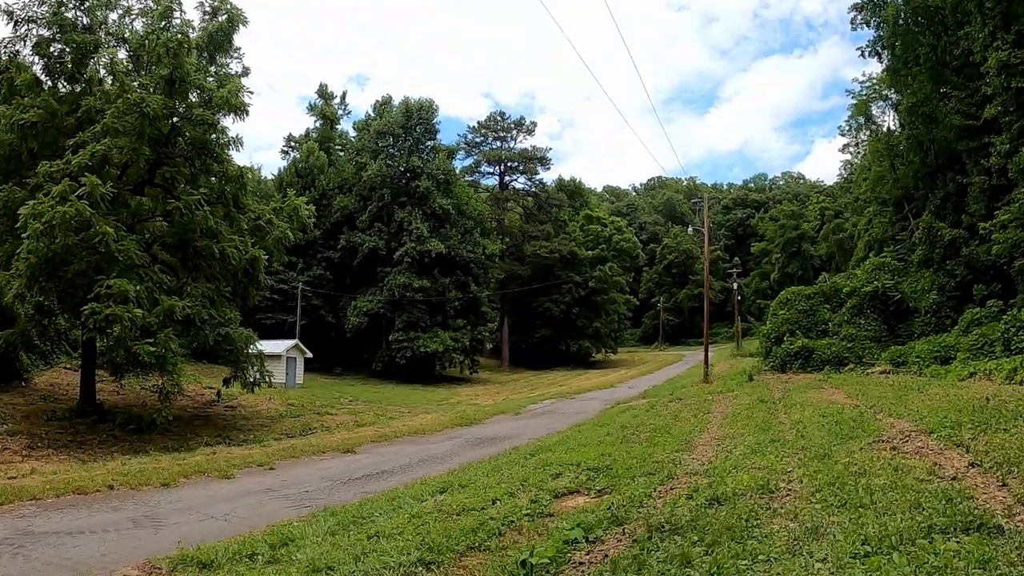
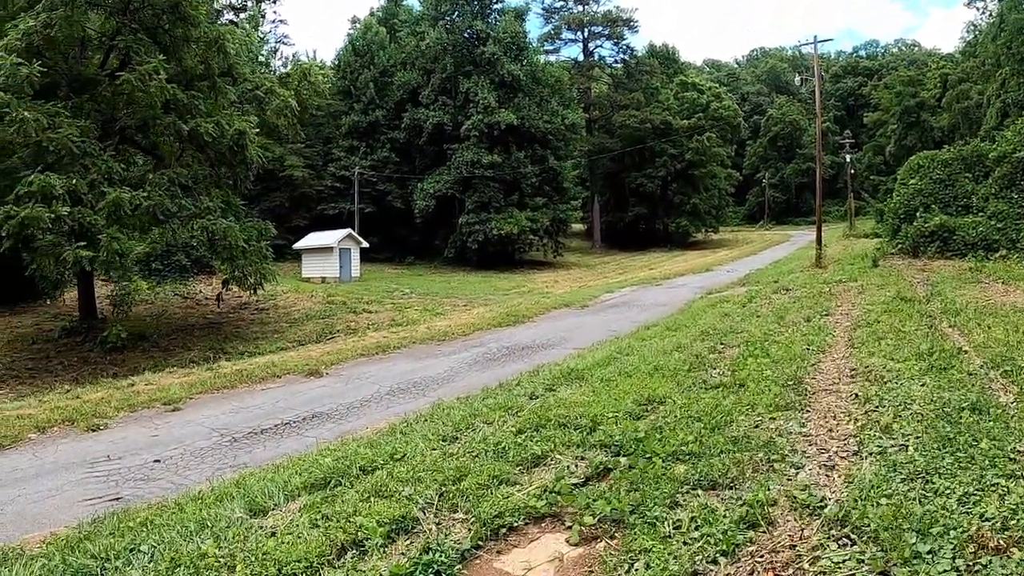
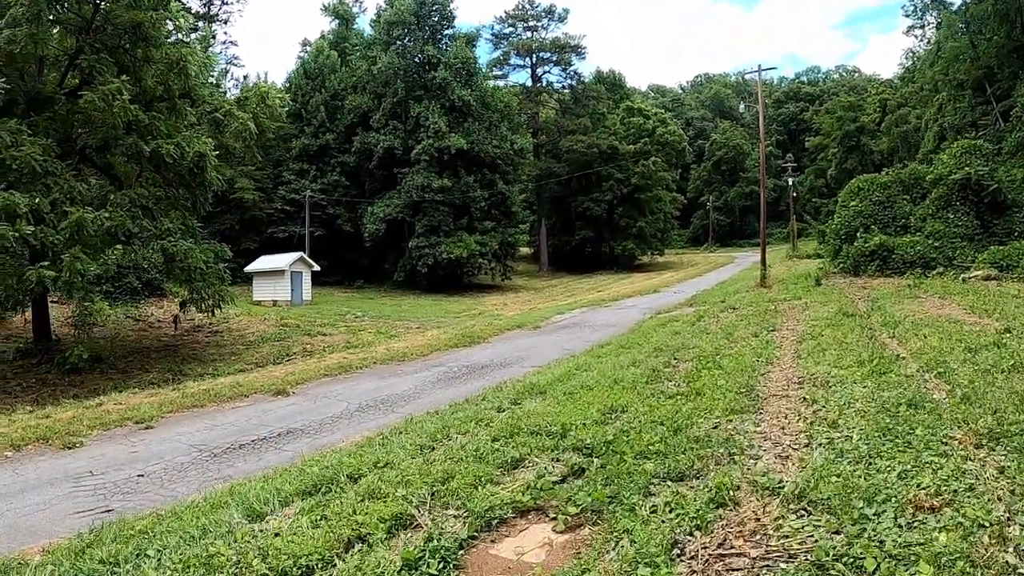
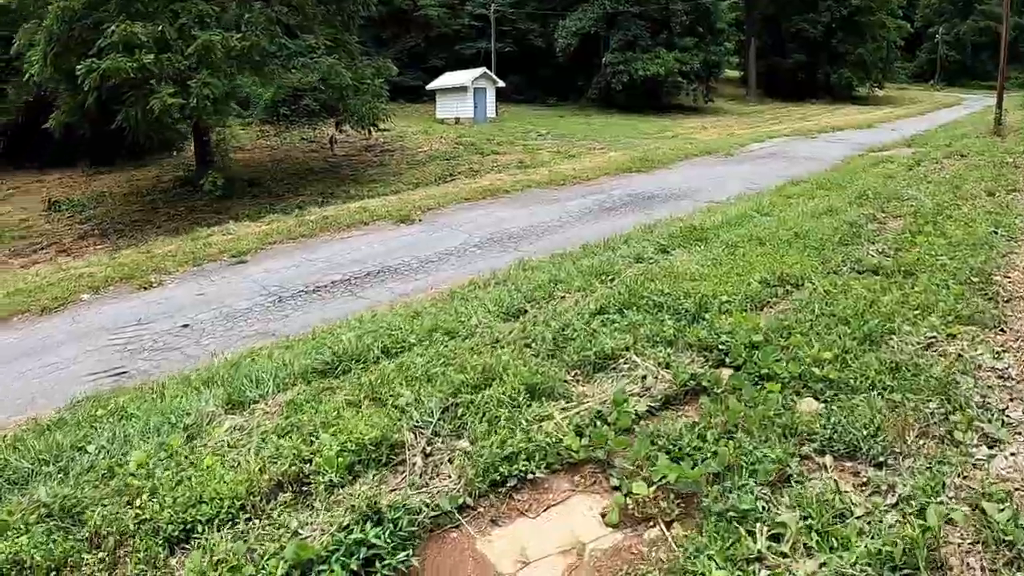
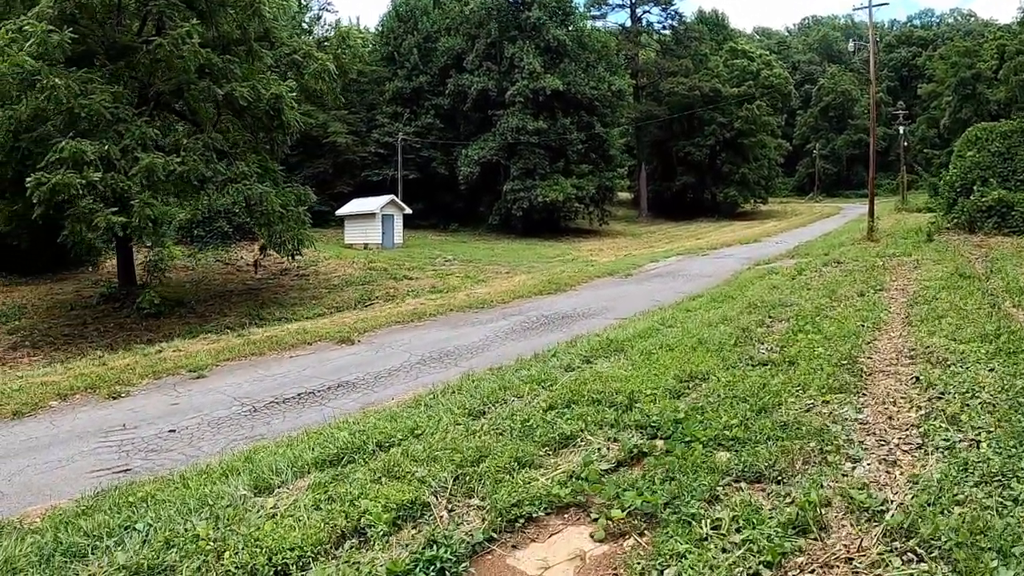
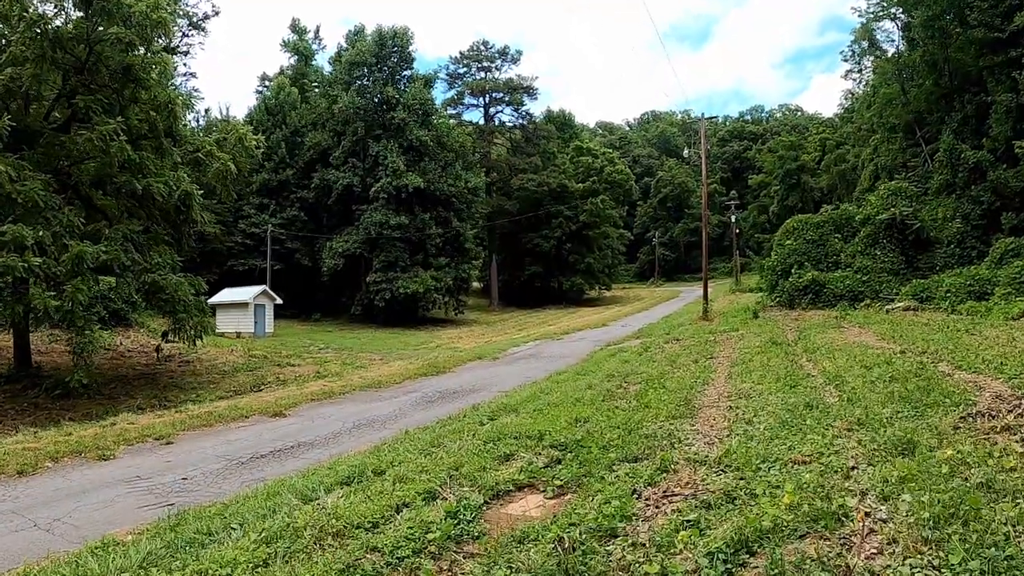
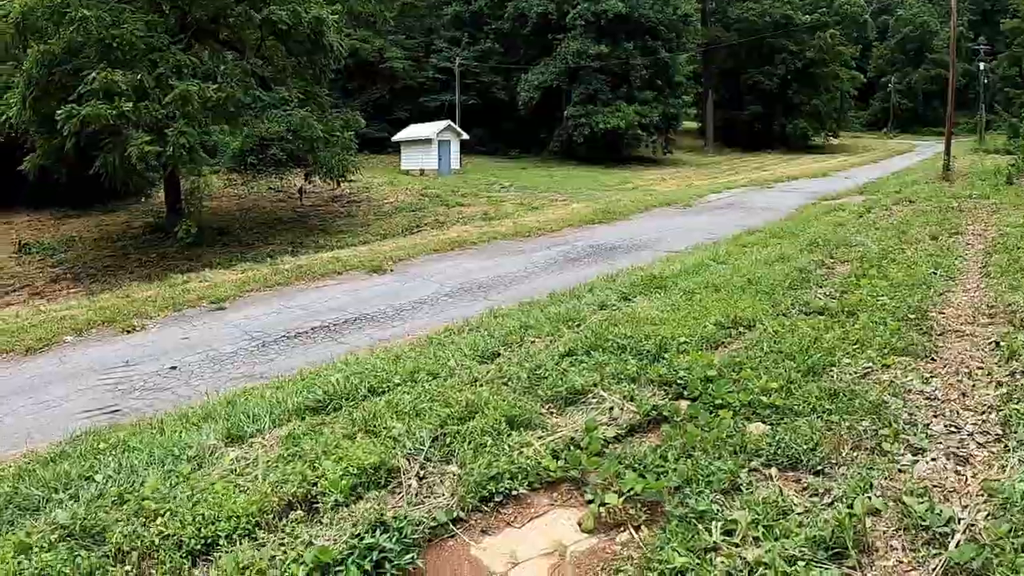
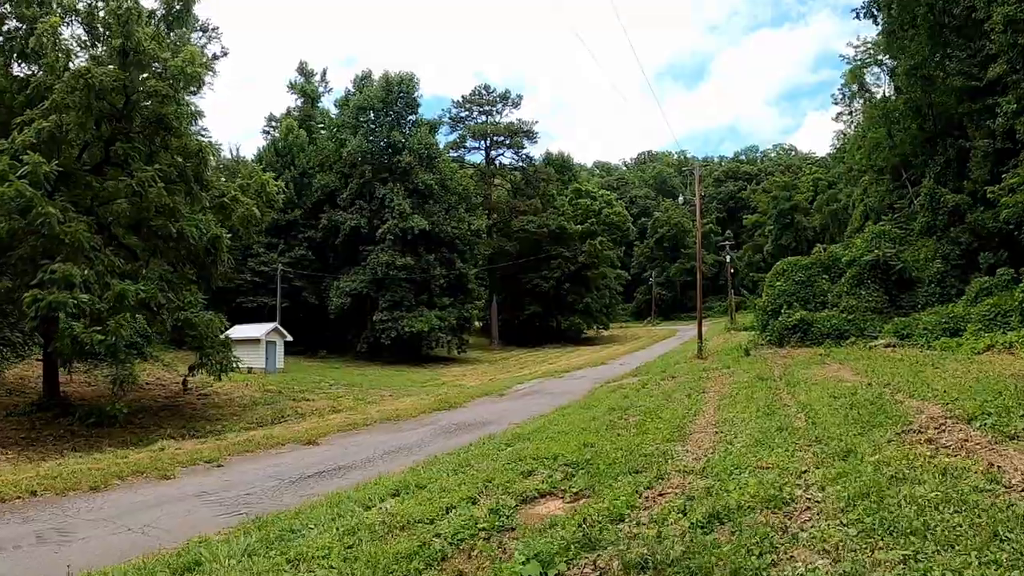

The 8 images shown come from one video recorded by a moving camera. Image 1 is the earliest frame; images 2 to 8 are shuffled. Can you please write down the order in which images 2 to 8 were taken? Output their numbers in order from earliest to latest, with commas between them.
8, 6, 3, 2, 5, 7, 4
